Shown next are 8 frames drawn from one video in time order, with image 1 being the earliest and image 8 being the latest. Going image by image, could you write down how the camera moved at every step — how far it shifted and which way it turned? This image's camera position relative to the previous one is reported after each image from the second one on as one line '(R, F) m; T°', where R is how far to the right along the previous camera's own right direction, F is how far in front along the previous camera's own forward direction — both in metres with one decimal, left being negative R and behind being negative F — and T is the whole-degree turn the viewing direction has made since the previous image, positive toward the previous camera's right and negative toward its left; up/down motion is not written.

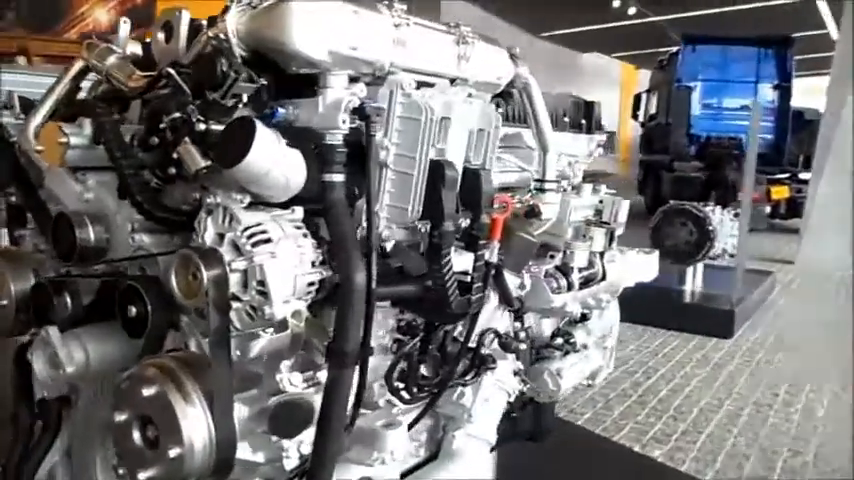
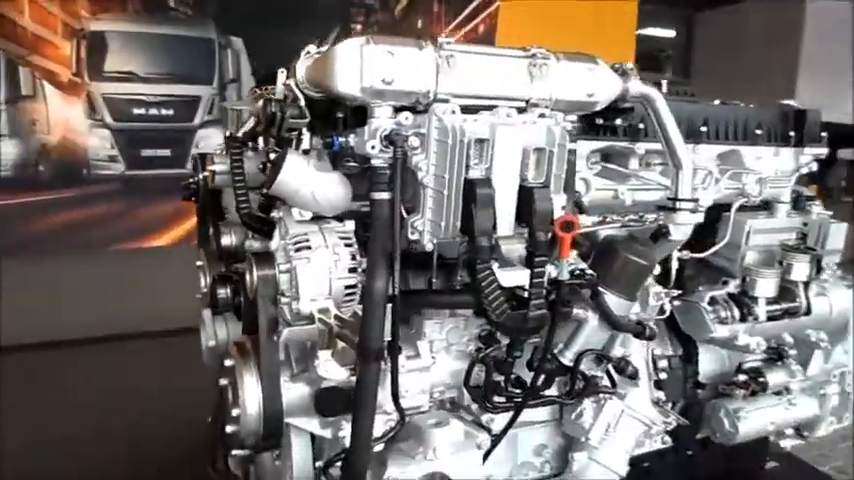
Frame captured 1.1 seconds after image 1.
(+0.5, 0.0) m; -28°
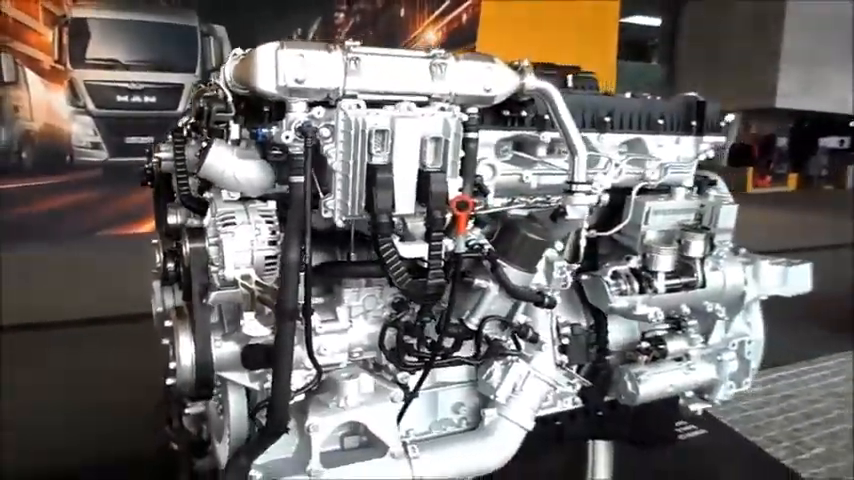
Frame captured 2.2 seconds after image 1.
(+0.2, -0.2) m; +1°
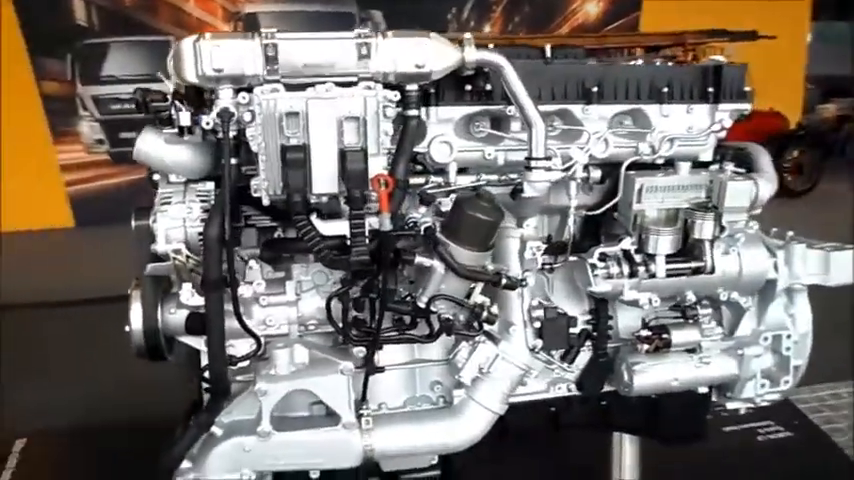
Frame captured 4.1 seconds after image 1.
(+0.6, +0.1) m; -15°
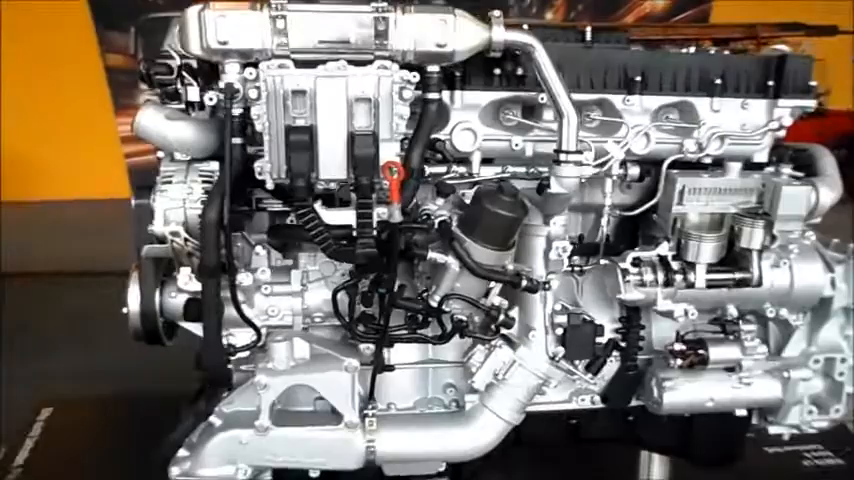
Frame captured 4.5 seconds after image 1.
(+0.1, +0.1) m; -4°
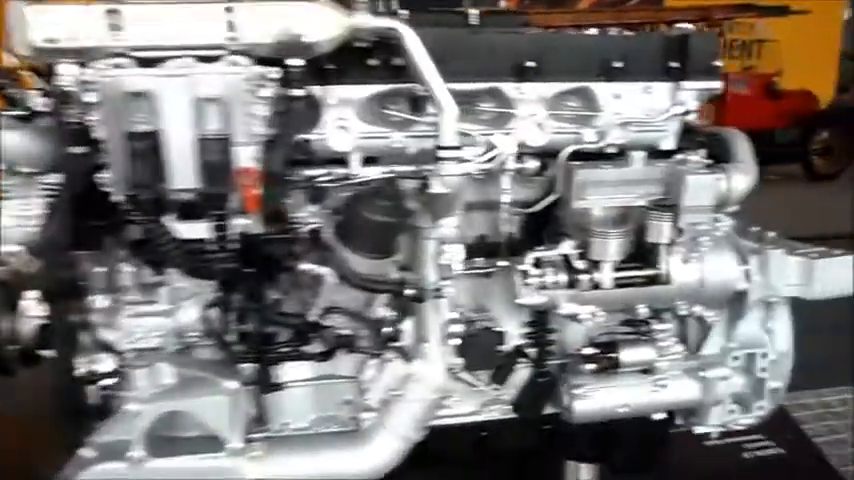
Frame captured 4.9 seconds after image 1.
(+0.2, +0.1) m; +2°
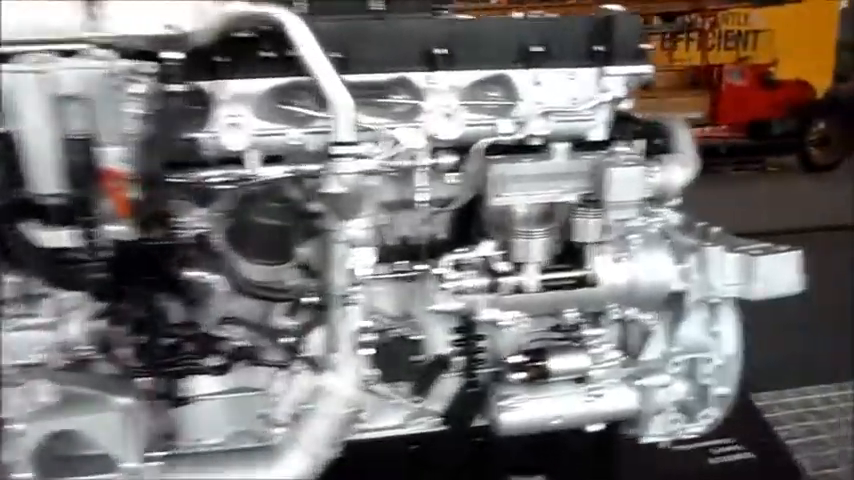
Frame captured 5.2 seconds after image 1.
(+0.2, +0.1) m; -1°
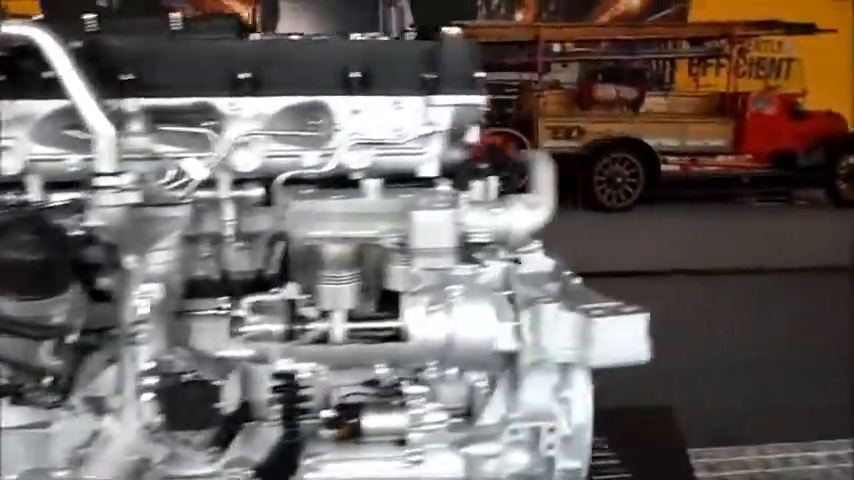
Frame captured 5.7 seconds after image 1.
(+0.5, +0.2) m; -4°
